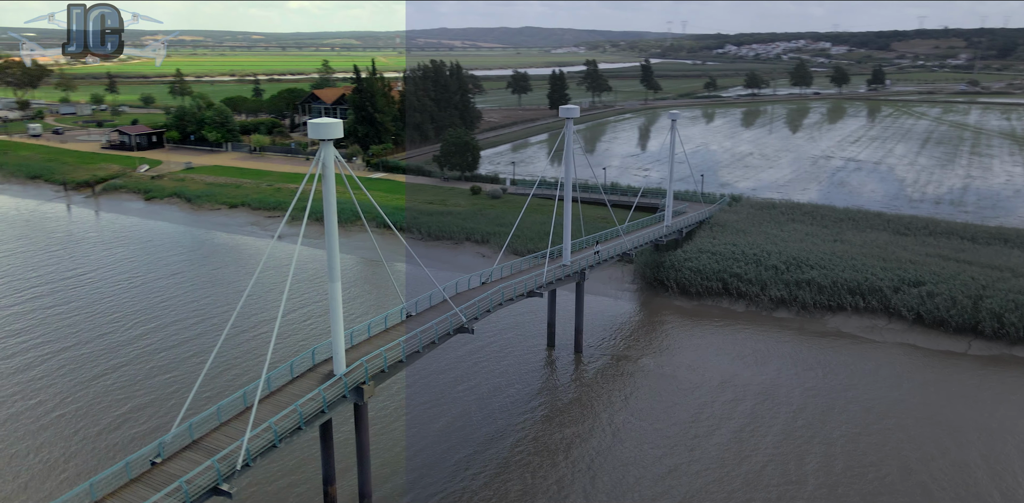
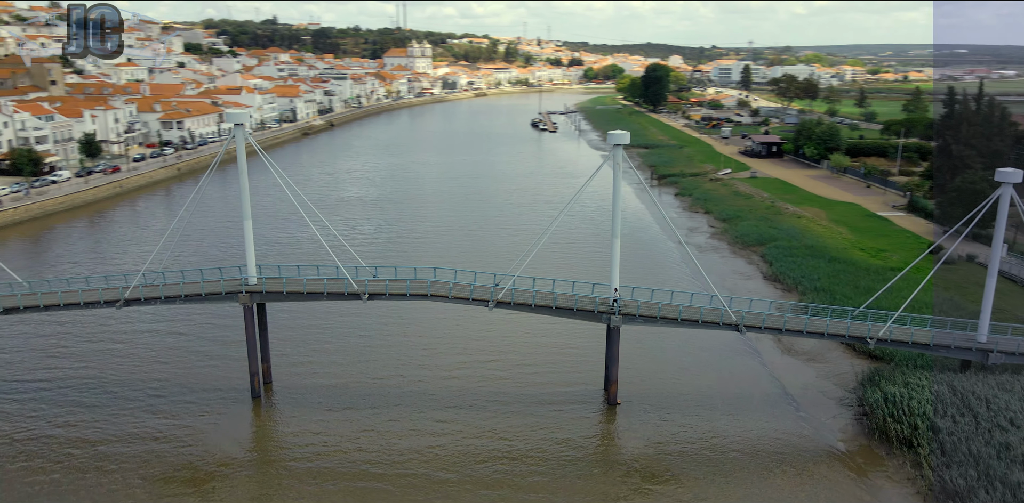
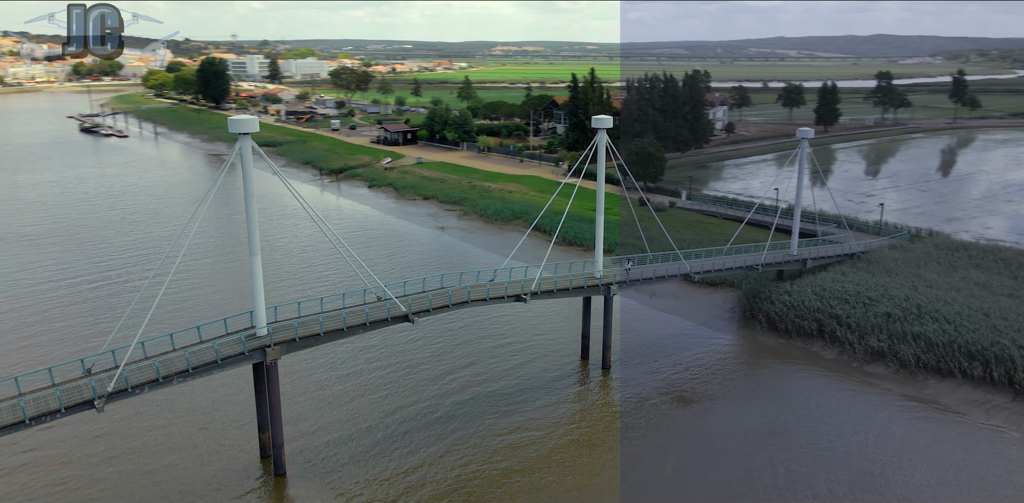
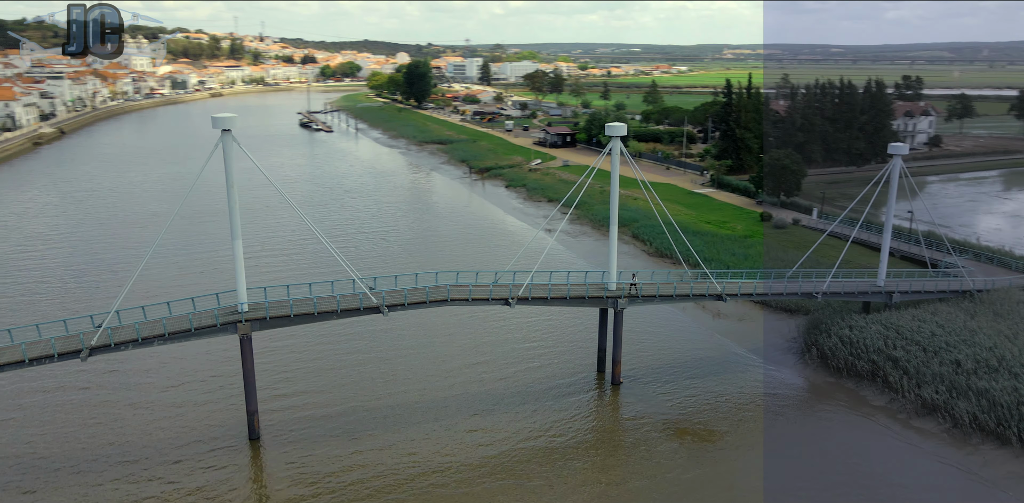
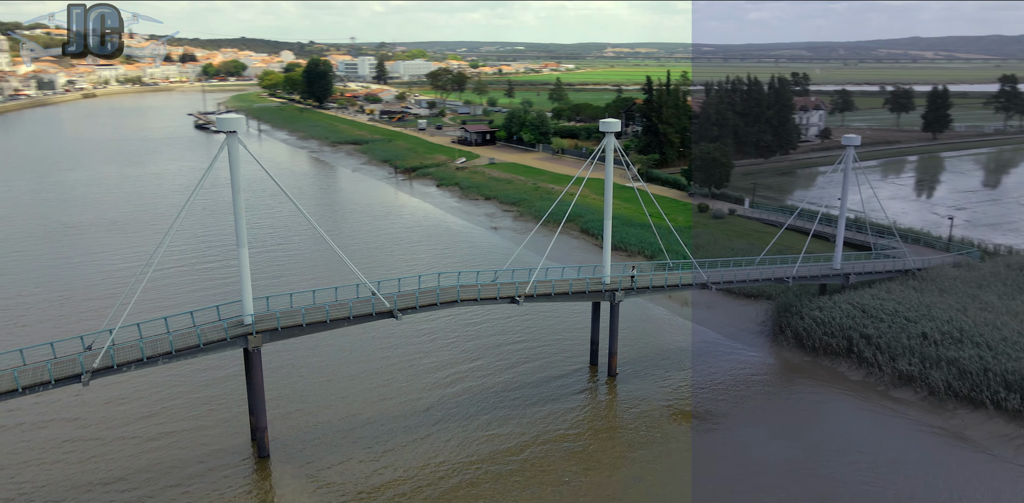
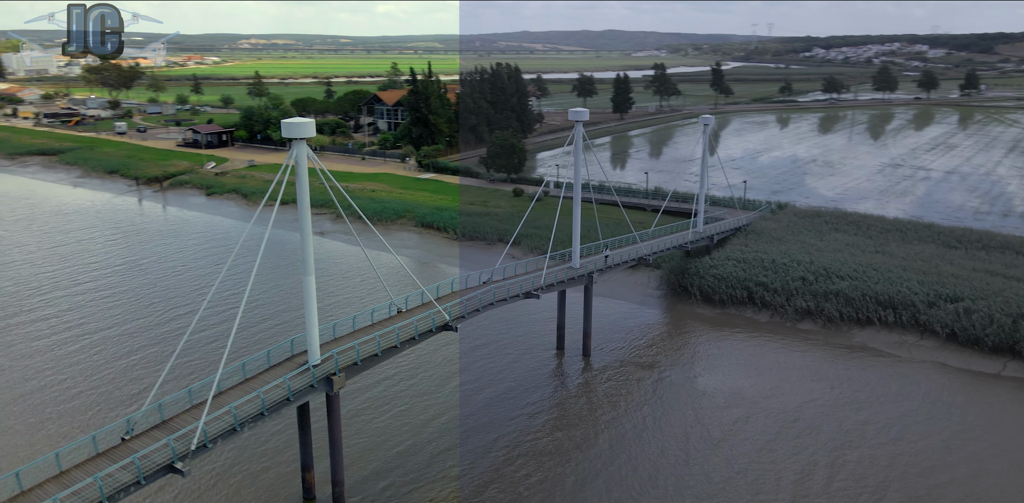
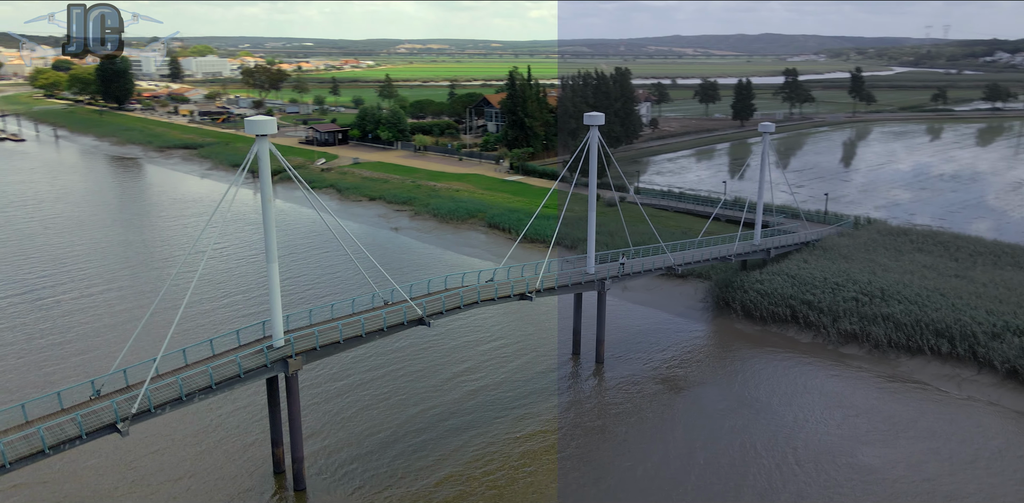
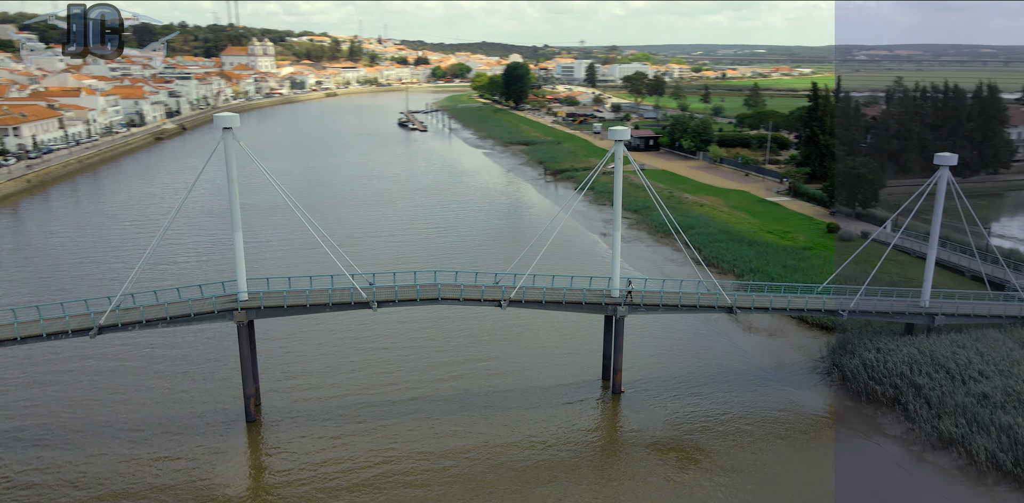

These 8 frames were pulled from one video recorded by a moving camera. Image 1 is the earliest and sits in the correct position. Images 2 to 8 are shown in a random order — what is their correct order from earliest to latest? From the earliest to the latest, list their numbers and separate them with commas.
6, 7, 3, 5, 4, 8, 2
